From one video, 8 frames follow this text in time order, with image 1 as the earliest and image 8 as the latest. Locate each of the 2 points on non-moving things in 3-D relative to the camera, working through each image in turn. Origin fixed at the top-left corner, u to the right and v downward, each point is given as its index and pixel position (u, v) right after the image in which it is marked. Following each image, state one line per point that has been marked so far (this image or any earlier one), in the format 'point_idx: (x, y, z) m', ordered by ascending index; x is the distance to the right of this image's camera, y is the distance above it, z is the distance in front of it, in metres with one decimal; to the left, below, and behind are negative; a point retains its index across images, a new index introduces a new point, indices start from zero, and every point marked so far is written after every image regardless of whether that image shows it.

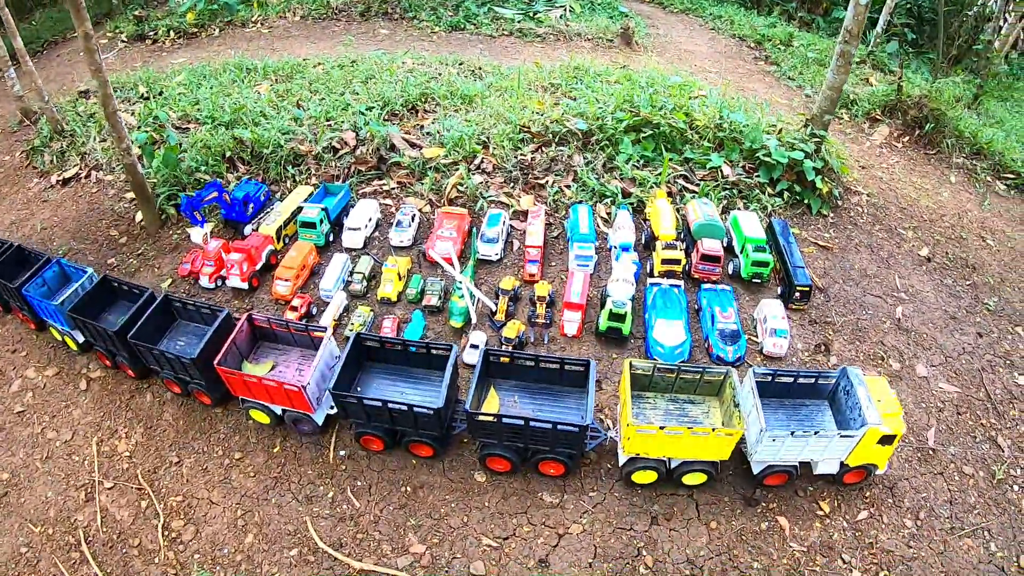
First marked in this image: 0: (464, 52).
0: (-0.9, +4.4, +12.1) m
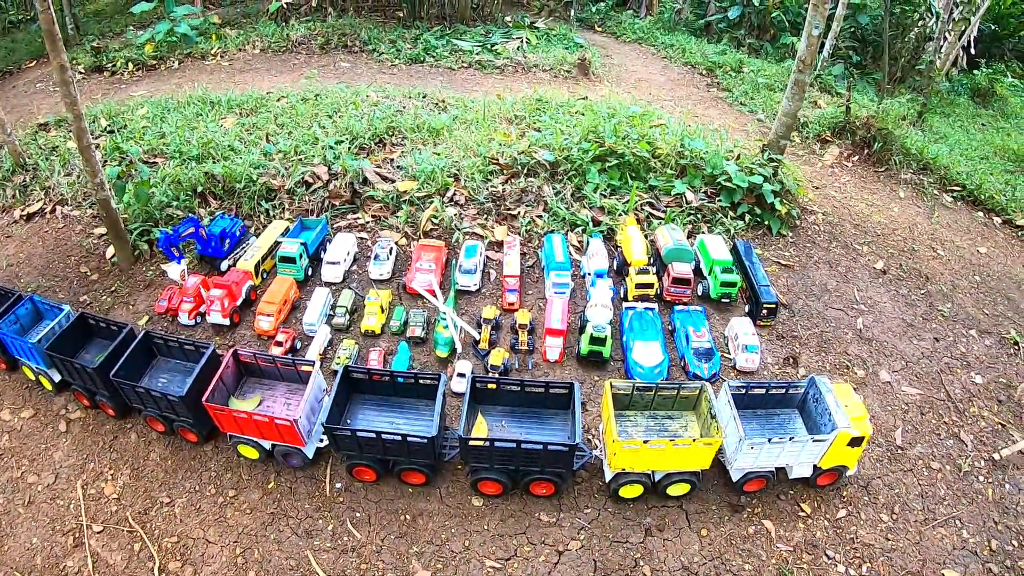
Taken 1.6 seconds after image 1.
0: (-1.6, +3.9, +12.4) m
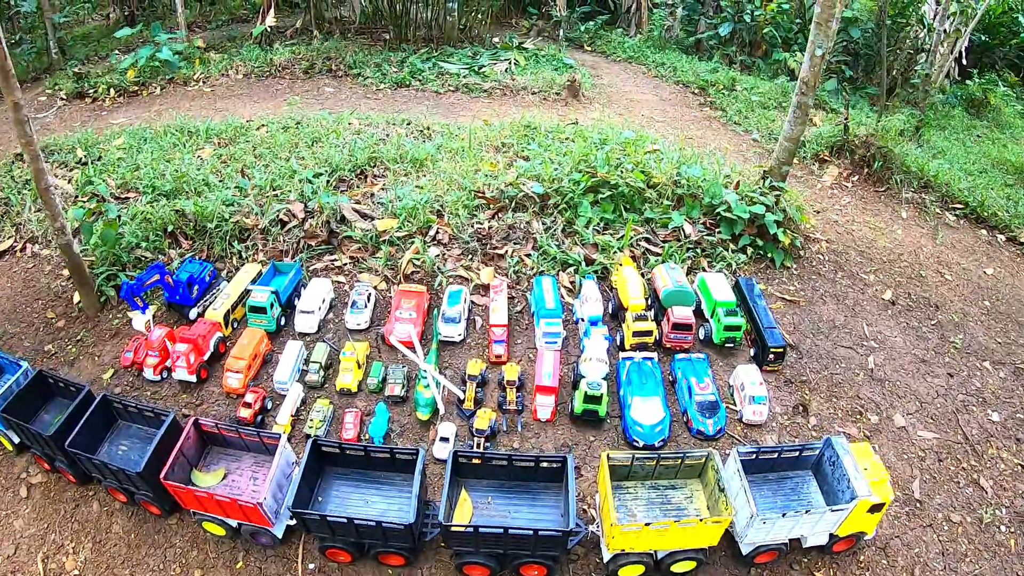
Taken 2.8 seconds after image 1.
0: (-1.9, +3.3, +12.0) m
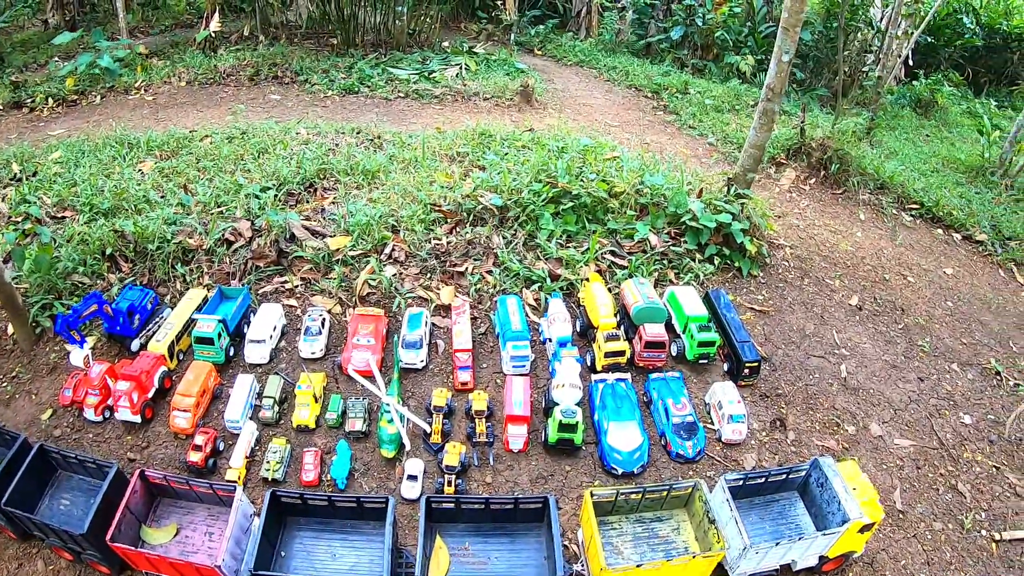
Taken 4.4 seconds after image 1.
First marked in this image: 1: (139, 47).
0: (-2.7, +3.1, +11.6) m
1: (-7.5, +5.0, +13.3) m
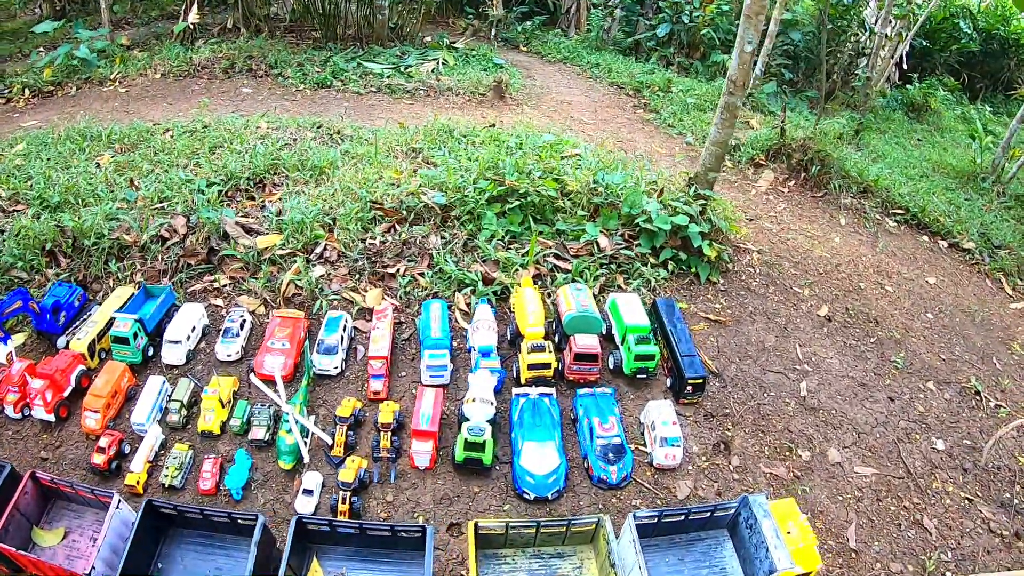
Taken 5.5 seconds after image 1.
0: (-3.2, +3.1, +11.2) m
1: (-7.9, +5.0, +12.9) m
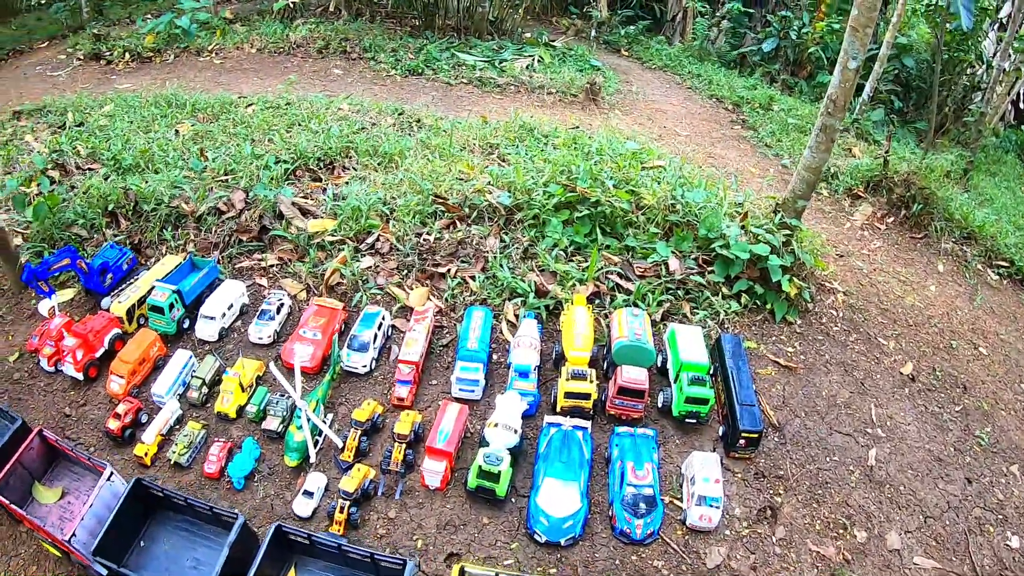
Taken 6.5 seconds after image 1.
0: (-1.7, +3.3, +11.1) m
1: (-6.0, +5.8, +13.3) m
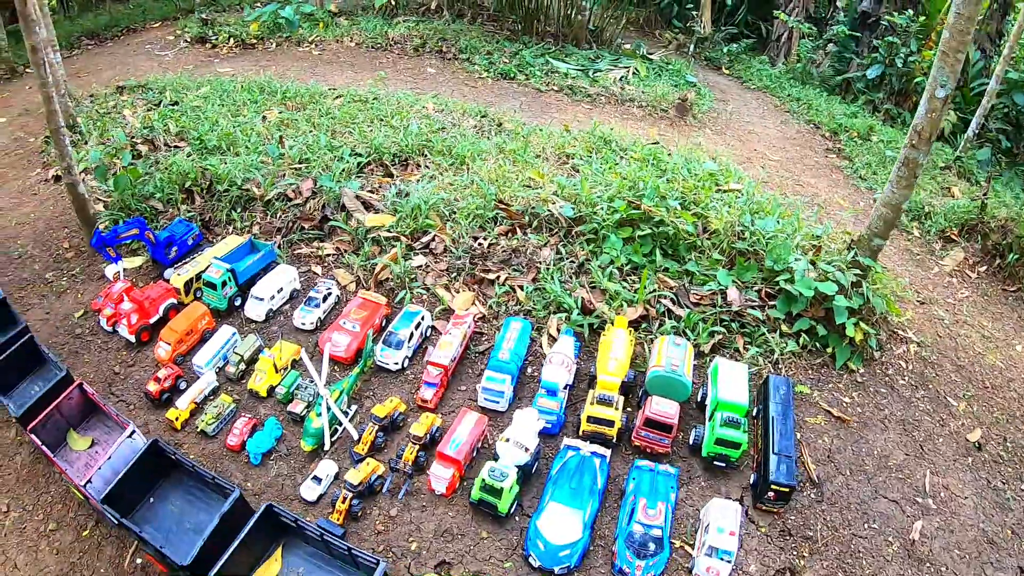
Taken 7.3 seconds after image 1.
0: (-0.3, +3.2, +11.2) m
1: (-4.0, +6.2, +13.9) m
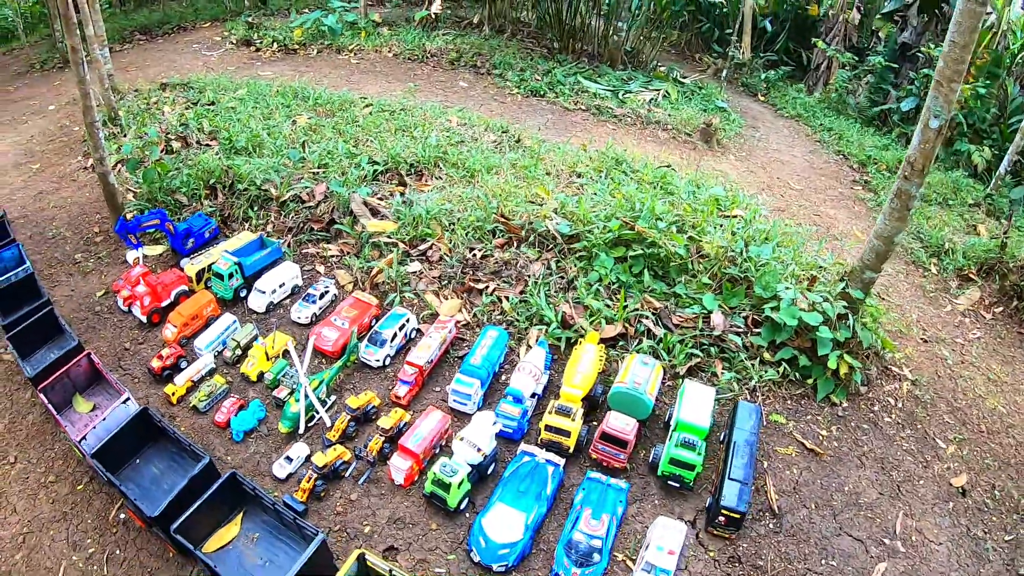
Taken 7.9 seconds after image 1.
0: (+0.1, +3.0, +11.5) m
1: (-3.2, +6.1, +14.4) m
